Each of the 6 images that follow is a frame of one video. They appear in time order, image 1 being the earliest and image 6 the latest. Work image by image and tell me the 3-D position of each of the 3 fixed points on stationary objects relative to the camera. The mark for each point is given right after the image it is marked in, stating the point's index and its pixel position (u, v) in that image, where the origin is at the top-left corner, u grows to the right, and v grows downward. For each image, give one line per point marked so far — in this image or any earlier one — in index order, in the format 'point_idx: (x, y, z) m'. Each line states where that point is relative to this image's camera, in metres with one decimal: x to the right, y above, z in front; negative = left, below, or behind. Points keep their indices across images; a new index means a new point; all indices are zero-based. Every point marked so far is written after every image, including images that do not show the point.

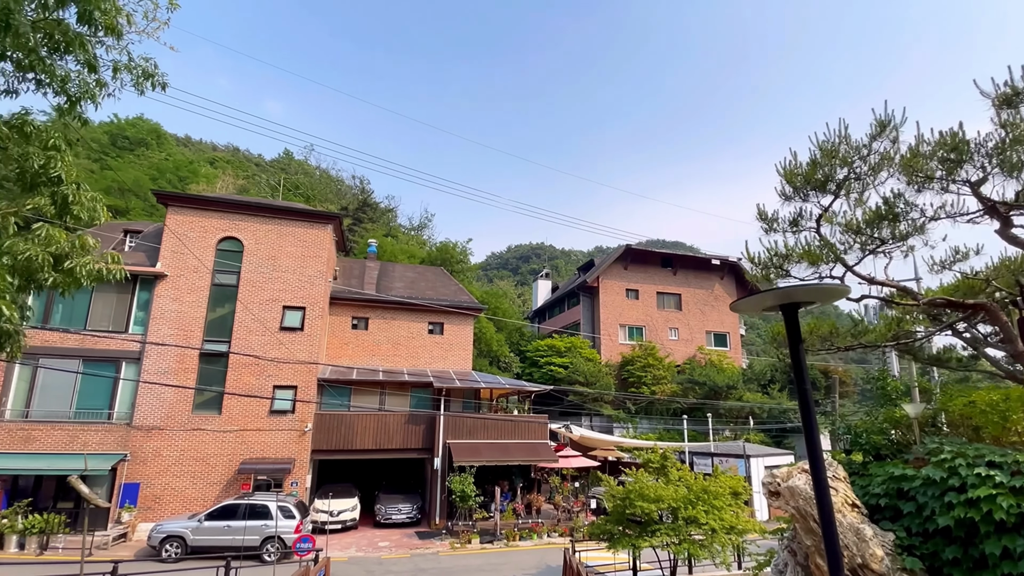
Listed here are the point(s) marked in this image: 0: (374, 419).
0: (-5.2, -4.9, +18.7) m
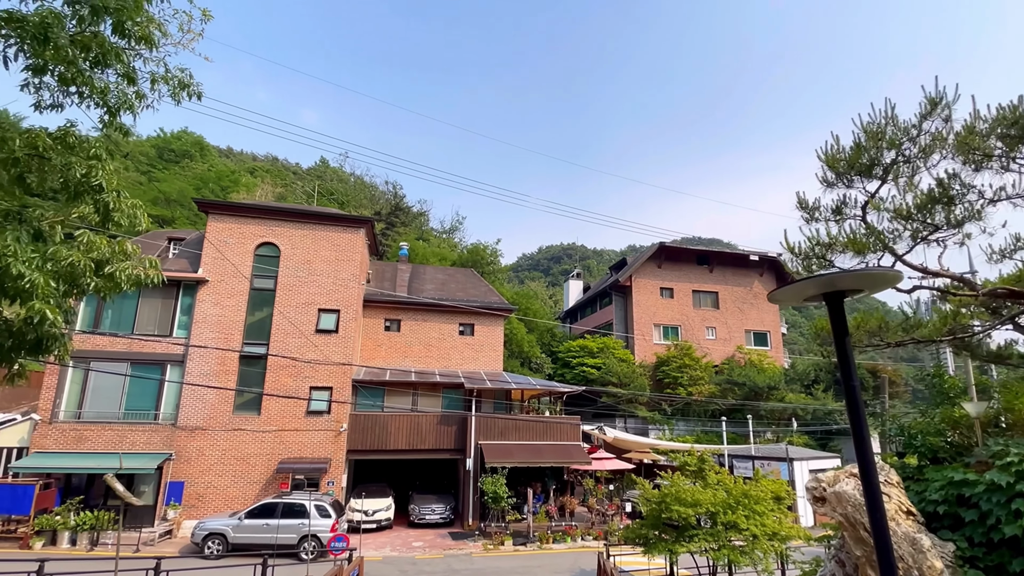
0: (-4.0, -5.0, +18.9) m
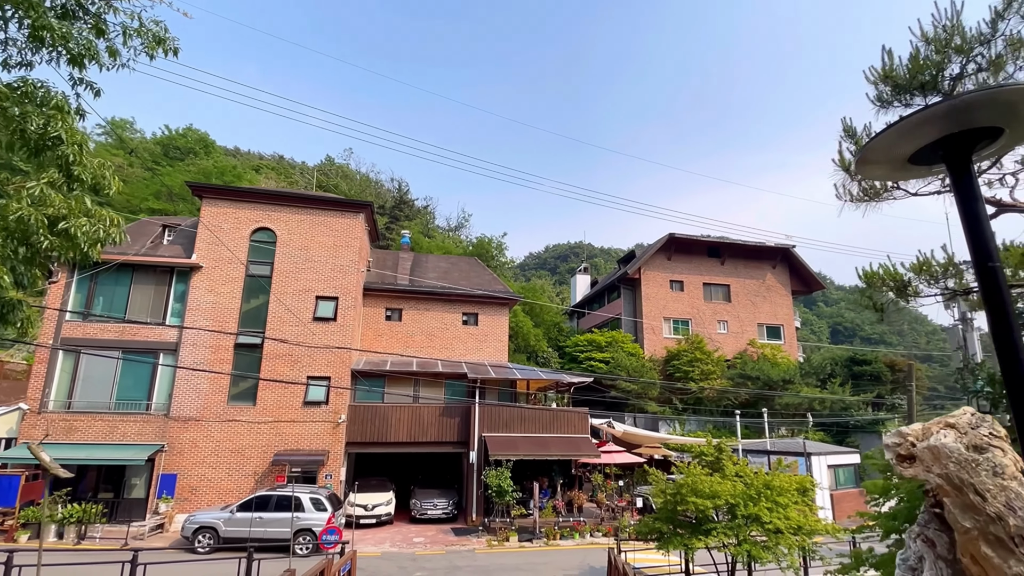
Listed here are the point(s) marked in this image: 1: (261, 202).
0: (-3.8, -4.4, +18.1) m
1: (-9.3, +3.2, +18.4) m
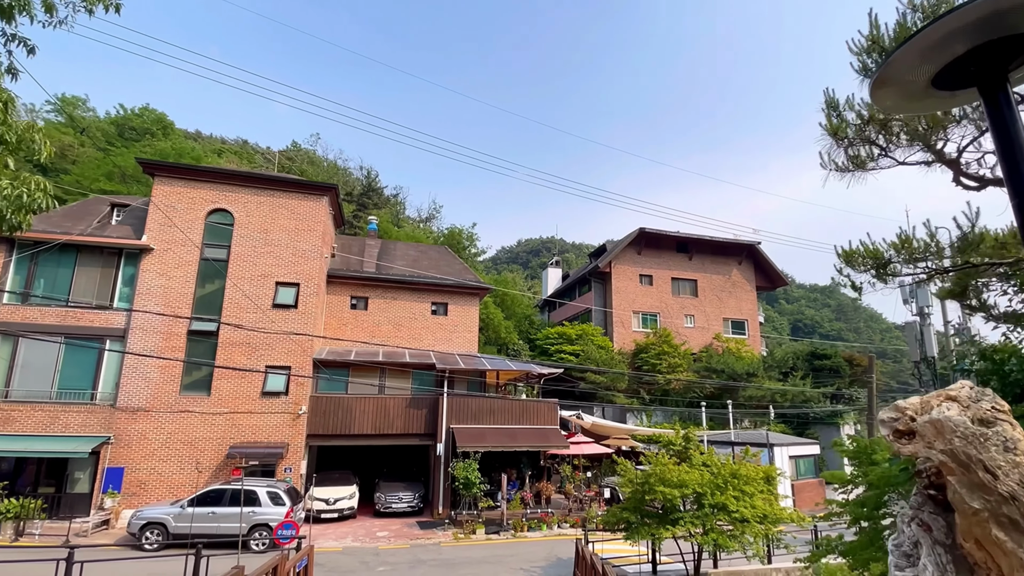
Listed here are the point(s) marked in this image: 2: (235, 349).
0: (-4.9, -4.0, +17.6) m
1: (-10.3, +3.7, +17.5) m
2: (-9.3, -2.1, +16.8) m
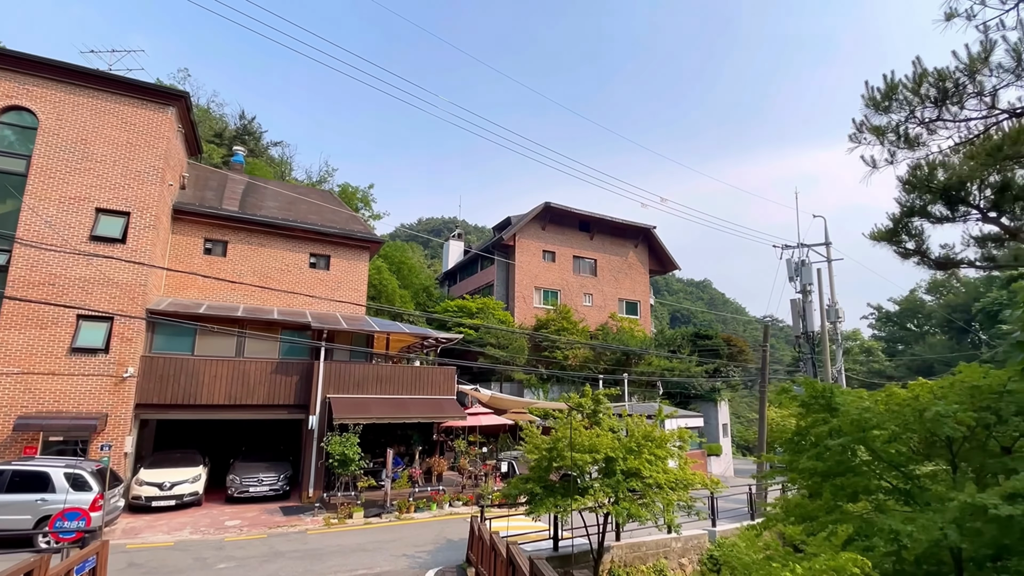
0: (-8.2, -2.2, +14.4) m
1: (-13.0, +5.7, +13.0) m
2: (-12.2, -0.1, +12.7) m
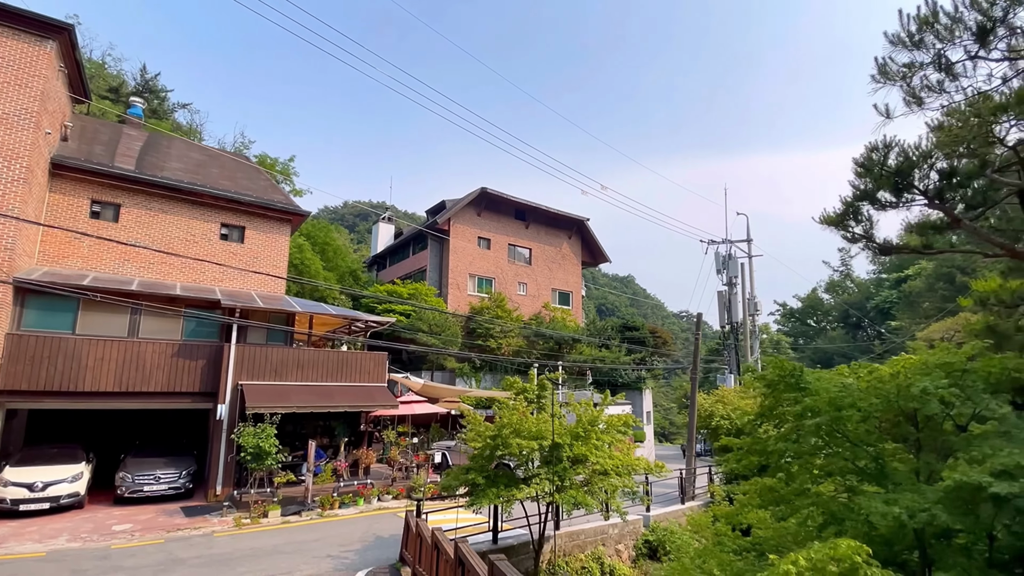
0: (-9.8, -1.4, +12.5) m
1: (-14.2, +6.6, +10.3) m
2: (-13.4, +0.7, +10.1) m
